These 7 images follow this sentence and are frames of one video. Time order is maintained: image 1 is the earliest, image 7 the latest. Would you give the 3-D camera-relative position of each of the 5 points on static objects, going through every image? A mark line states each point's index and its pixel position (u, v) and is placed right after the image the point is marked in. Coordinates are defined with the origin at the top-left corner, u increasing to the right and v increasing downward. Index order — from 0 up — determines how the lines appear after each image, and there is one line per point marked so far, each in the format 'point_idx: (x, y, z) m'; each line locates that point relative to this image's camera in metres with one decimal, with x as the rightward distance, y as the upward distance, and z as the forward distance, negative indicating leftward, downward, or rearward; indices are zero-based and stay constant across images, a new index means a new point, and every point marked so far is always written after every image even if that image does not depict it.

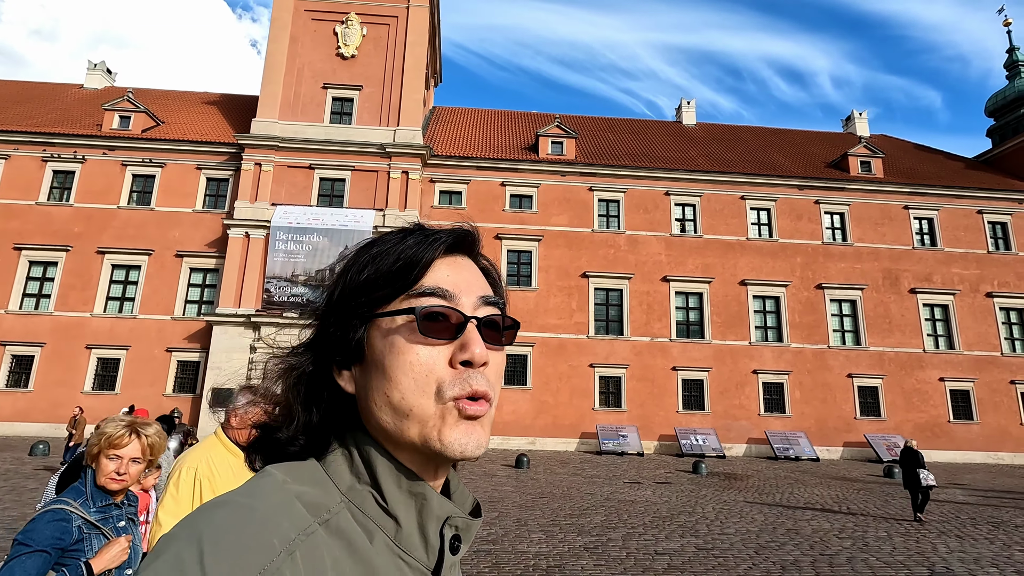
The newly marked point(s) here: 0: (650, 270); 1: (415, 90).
0: (+4.3, +0.7, +20.0) m
1: (-4.2, +7.1, +19.9) m
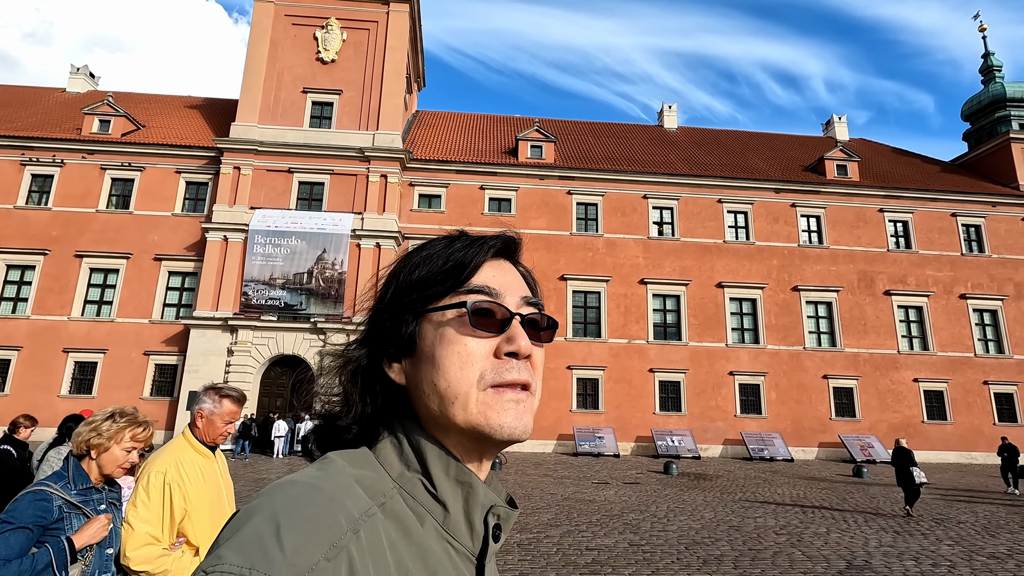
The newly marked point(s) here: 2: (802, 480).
0: (+3.7, +0.6, +20.1) m
1: (-4.8, +7.0, +20.0) m
2: (+5.9, -3.9, +11.1) m
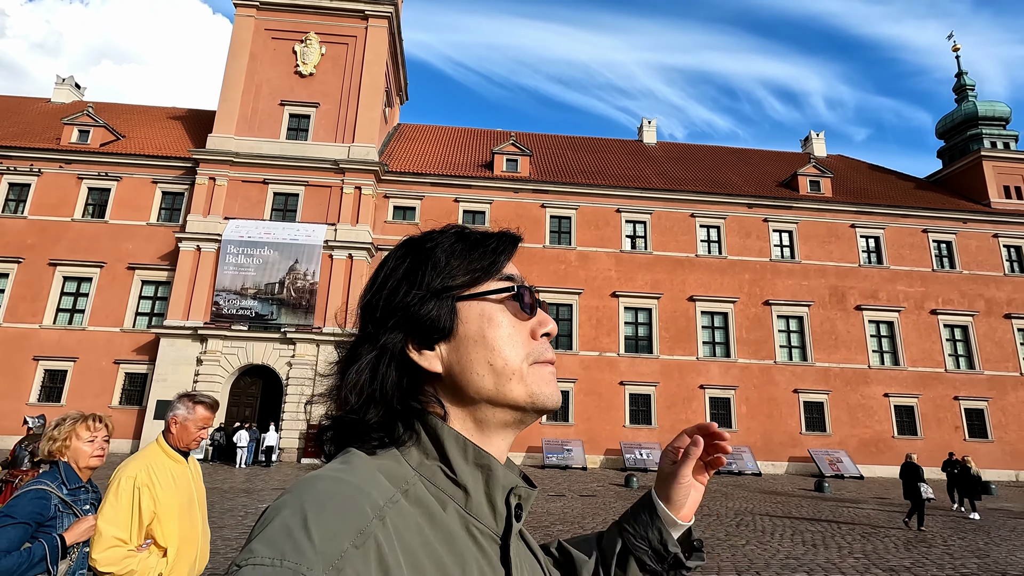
0: (+2.9, +0.1, +20.2) m
1: (-5.5, +6.6, +20.3) m
2: (+5.1, -4.2, +11.1) m
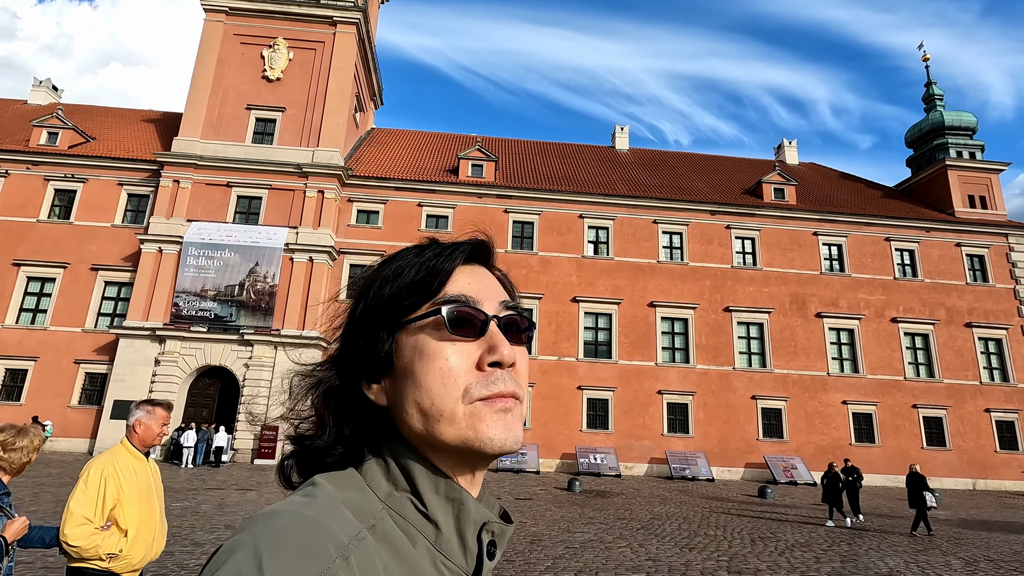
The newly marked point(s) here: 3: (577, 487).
0: (+1.8, -0.1, +20.3) m
1: (-6.5, +6.5, +20.4) m
2: (+3.9, -4.3, +11.2) m
3: (+1.4, -4.2, +11.5) m
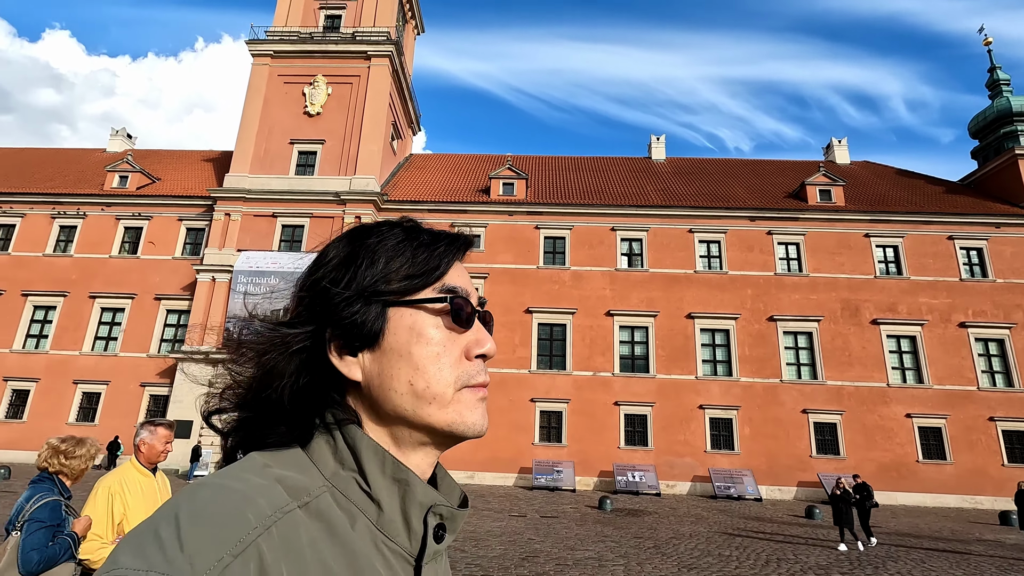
0: (+3.2, -0.6, +20.1) m
1: (-5.2, +5.7, +21.3) m
2: (+4.5, -4.5, +10.6) m
3: (+2.0, -4.4, +11.2) m
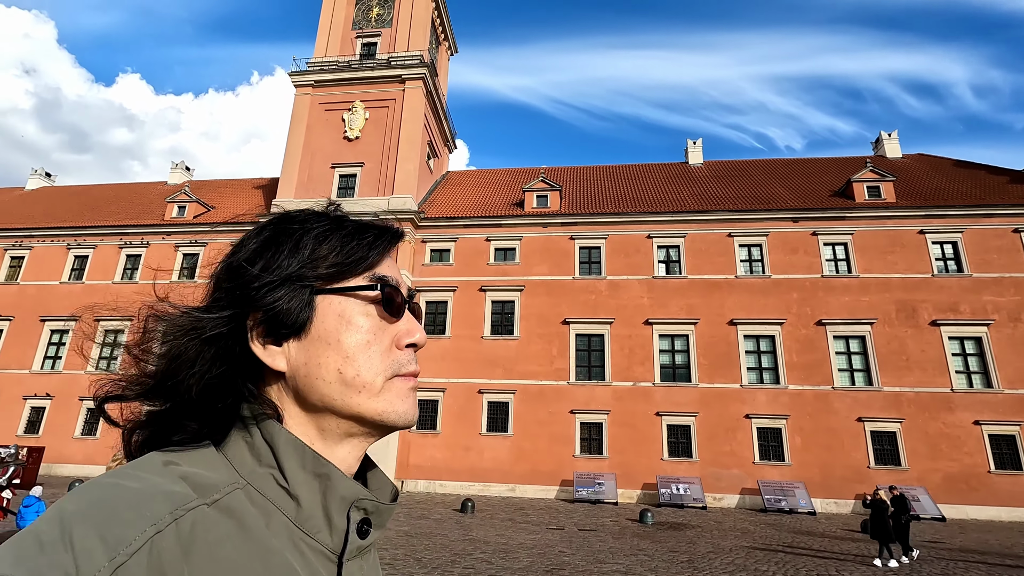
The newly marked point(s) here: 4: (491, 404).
0: (+4.7, -0.9, +19.8) m
1: (-3.9, +5.1, +21.9) m
2: (+5.2, -4.5, +10.2) m
3: (+2.8, -4.6, +11.0) m
4: (-0.8, -4.2, +19.6) m
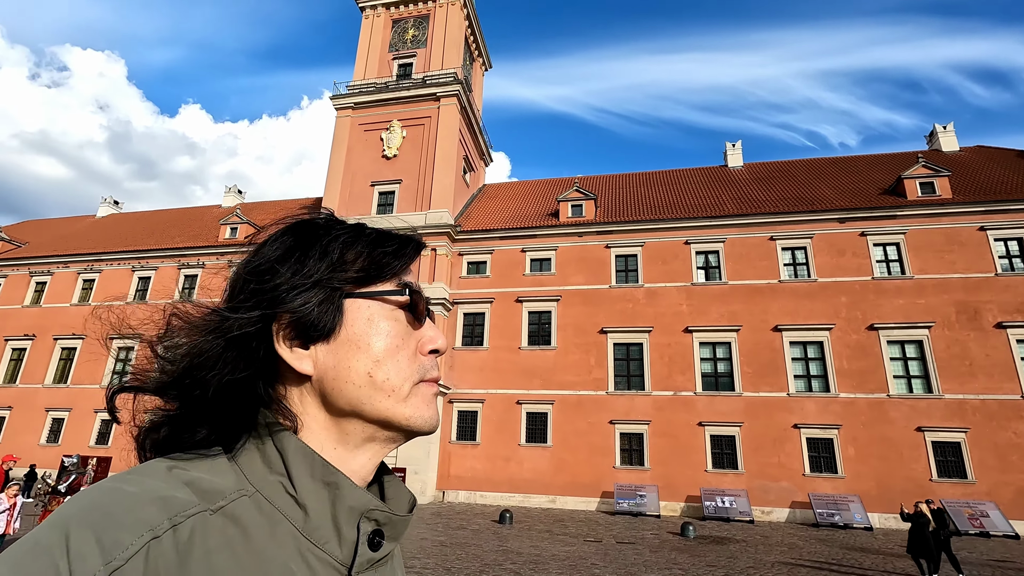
0: (+6.1, -1.2, +19.4) m
1: (-2.4, +4.6, +22.3) m
2: (+5.9, -4.6, +9.7) m
3: (+3.5, -4.8, +10.7) m
4: (+0.7, -4.5, +19.6) m
